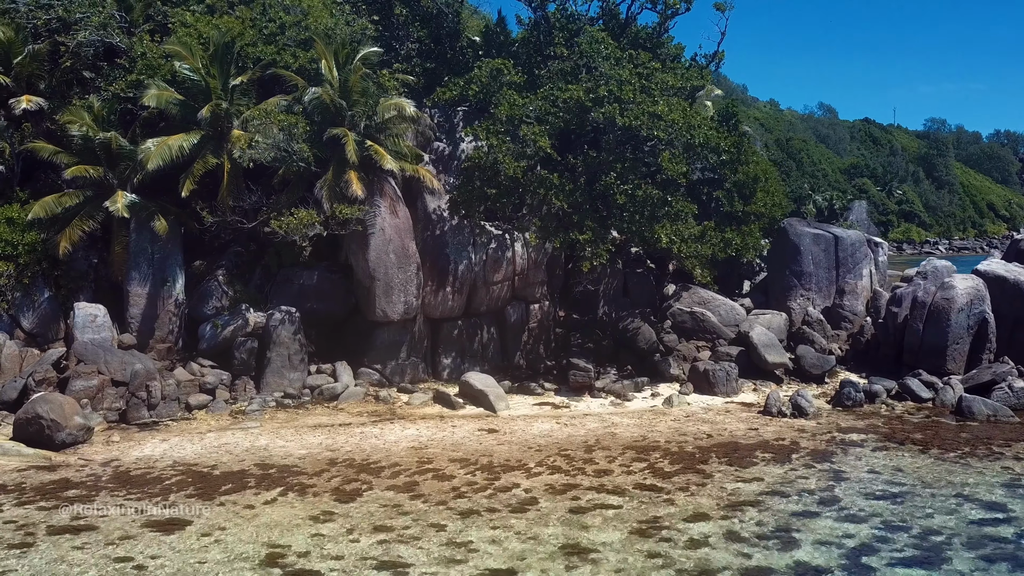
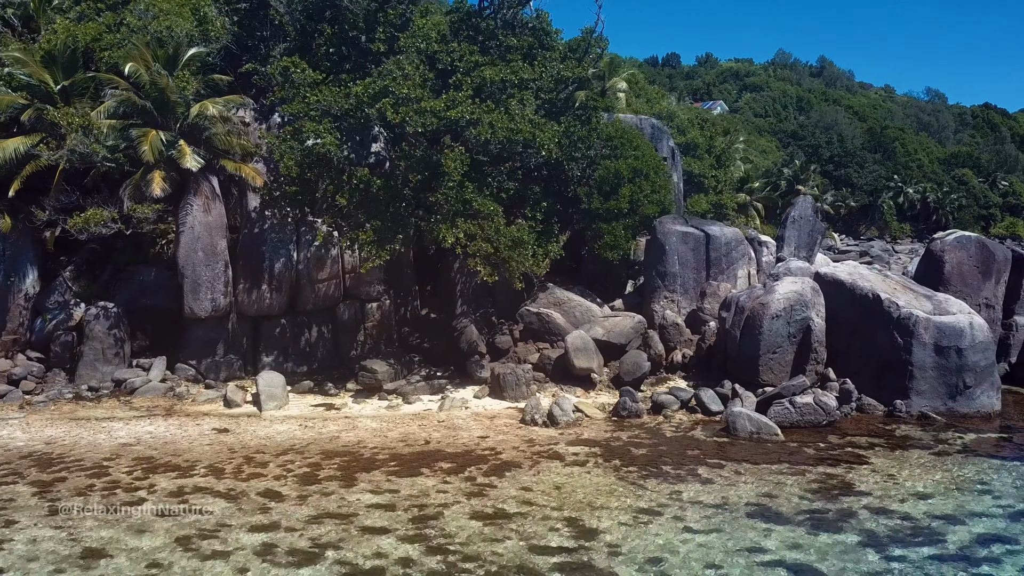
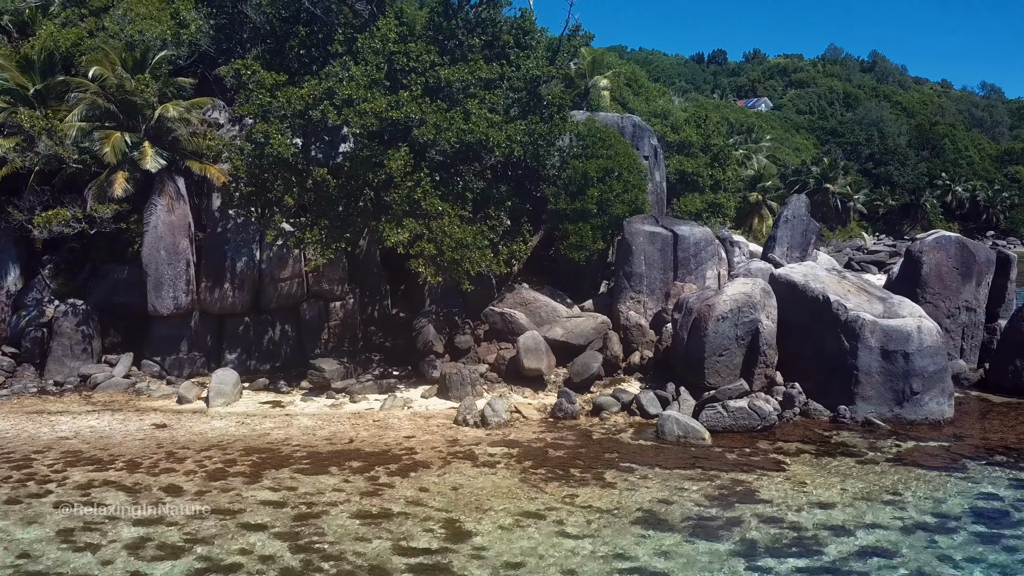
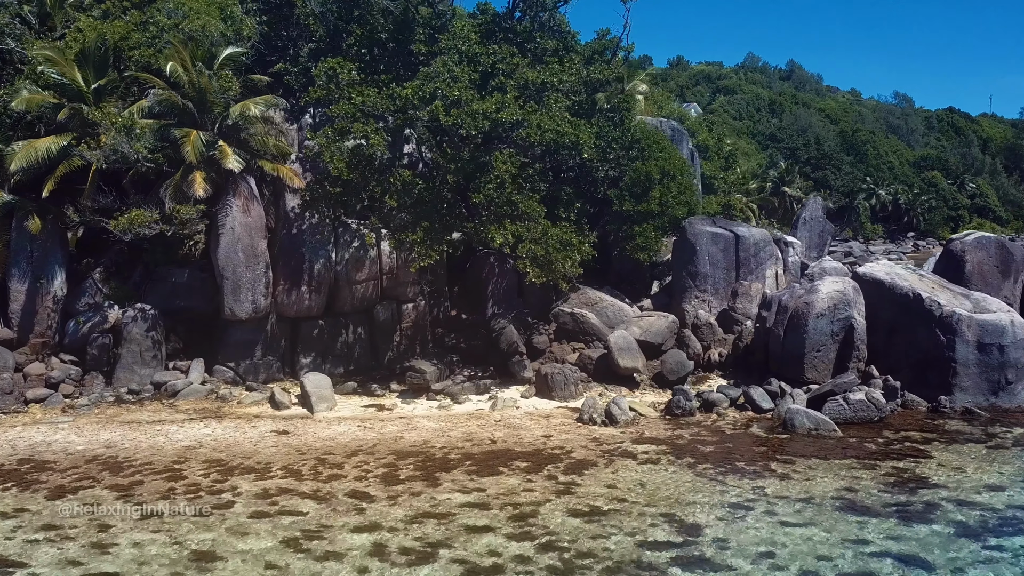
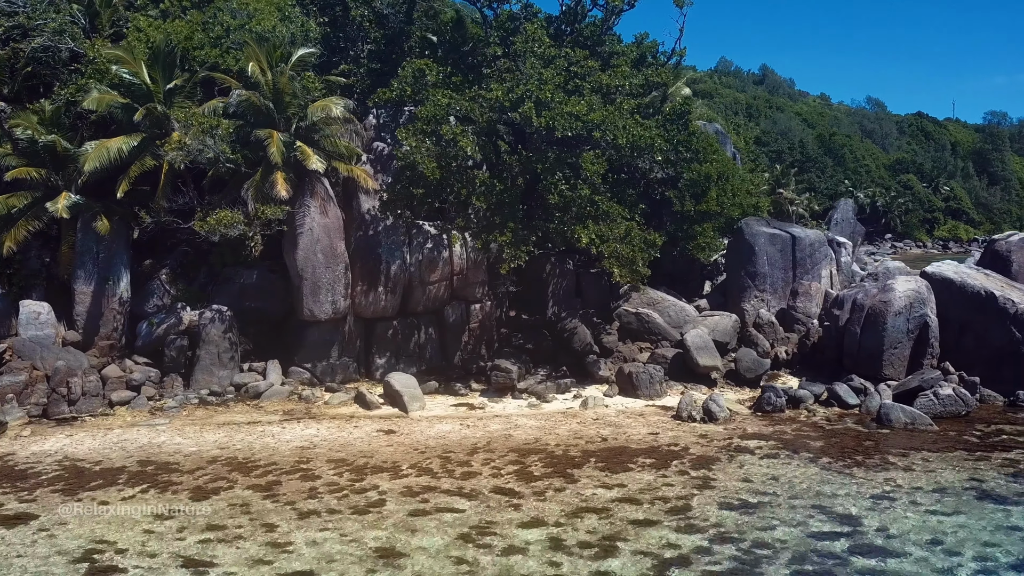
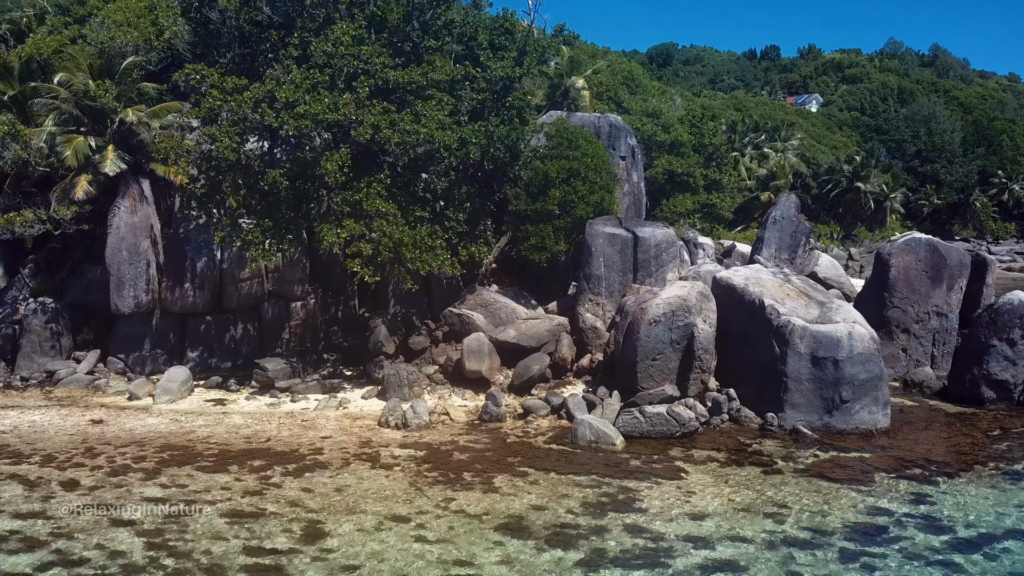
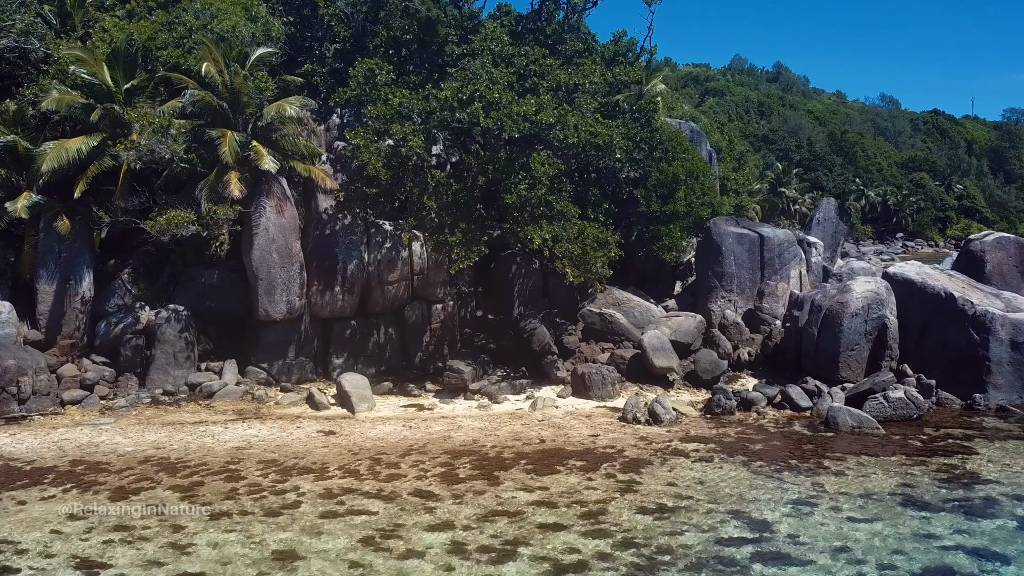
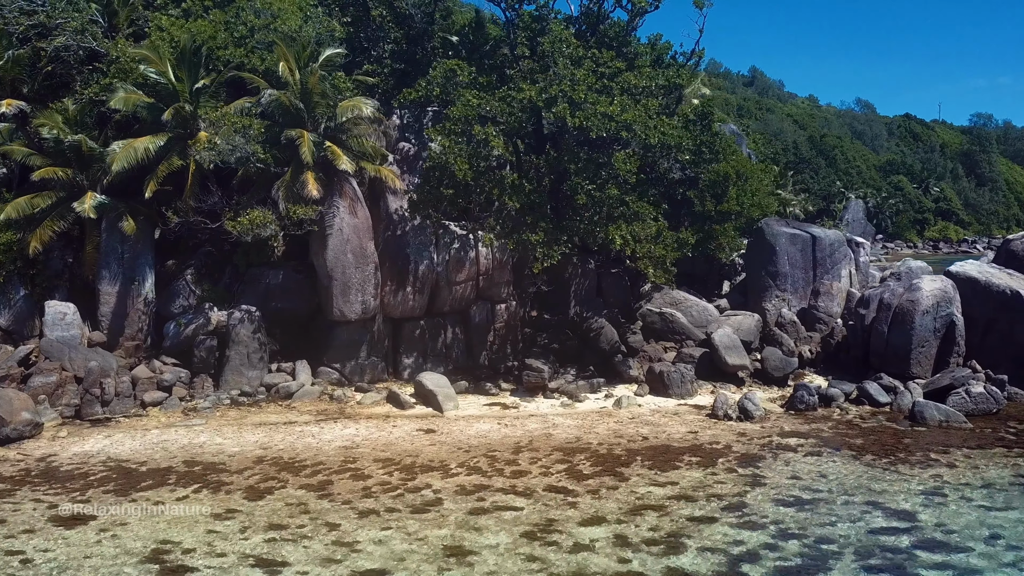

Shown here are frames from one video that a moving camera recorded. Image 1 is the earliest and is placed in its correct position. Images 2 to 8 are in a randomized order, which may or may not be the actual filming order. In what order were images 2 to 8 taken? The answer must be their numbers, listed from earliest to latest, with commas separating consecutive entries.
8, 5, 7, 4, 2, 3, 6
